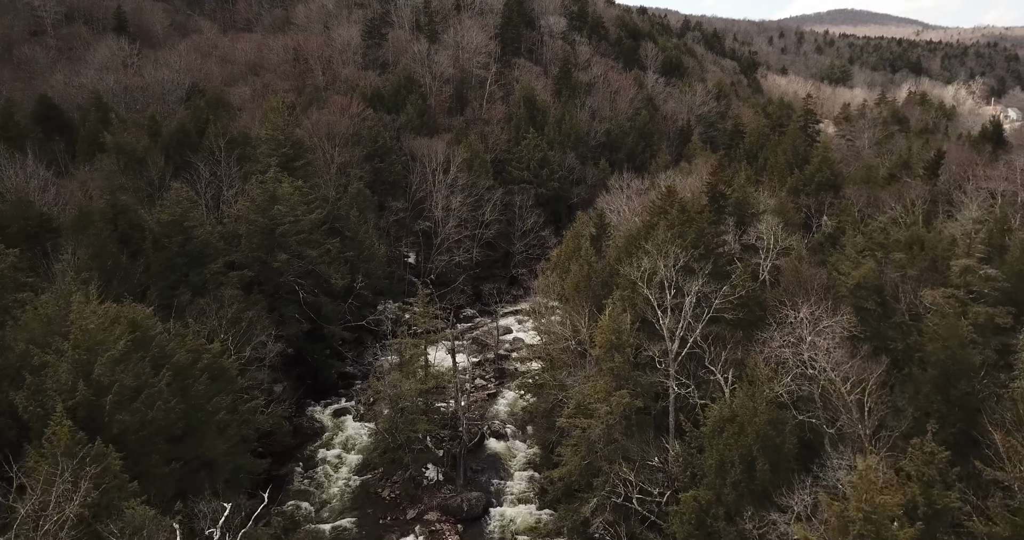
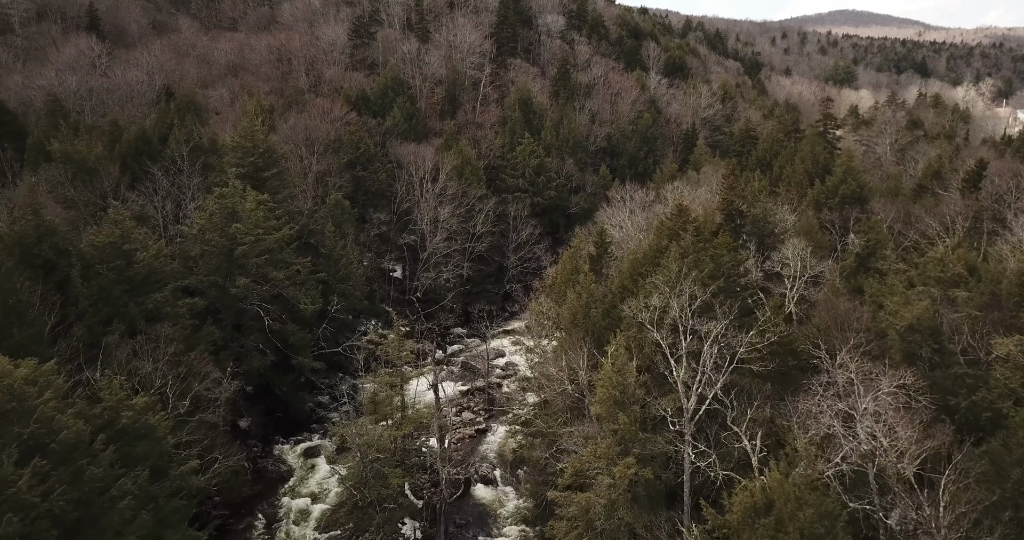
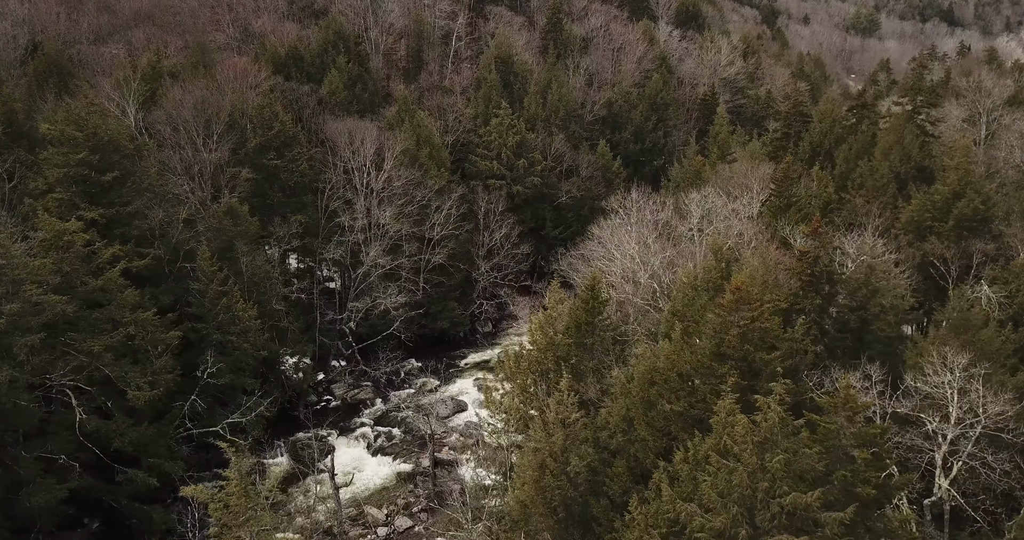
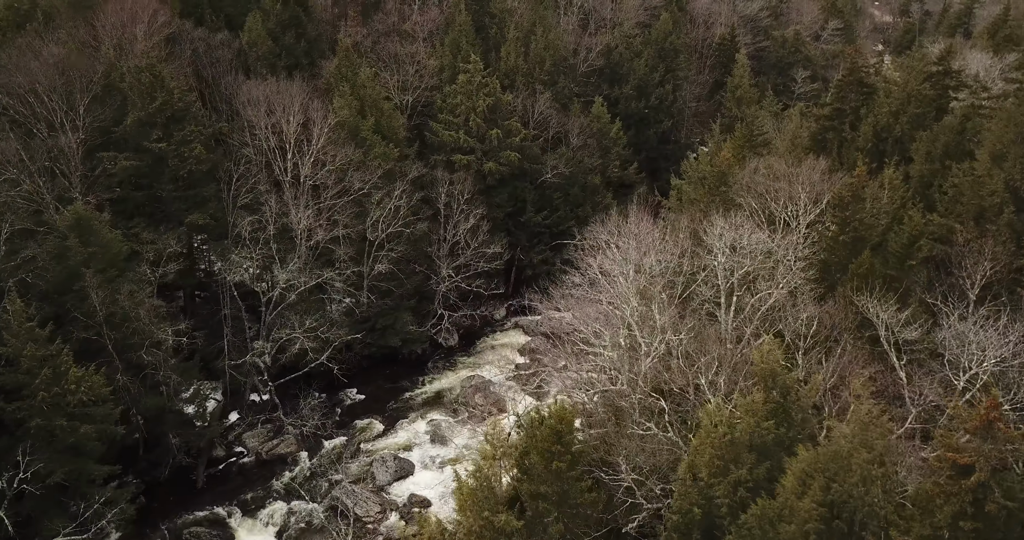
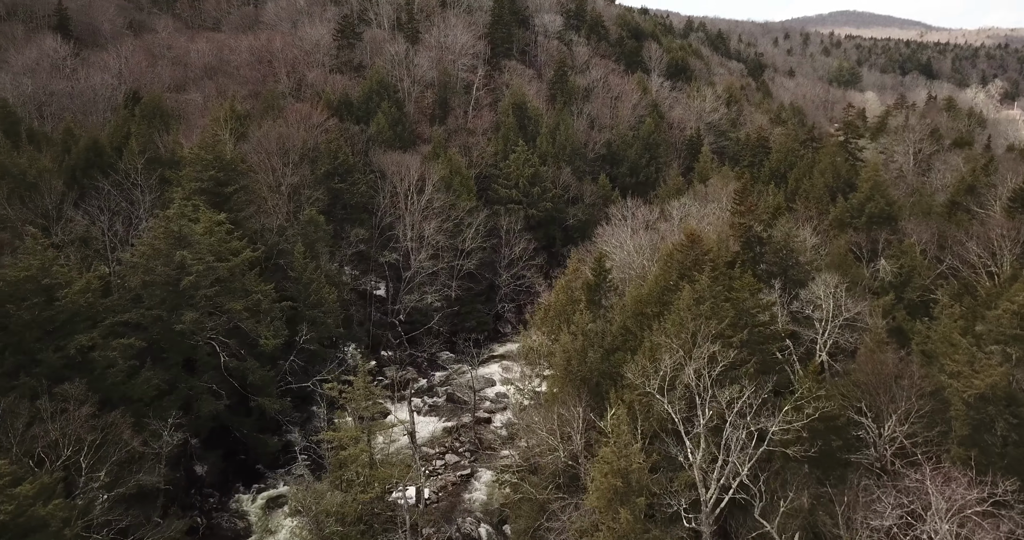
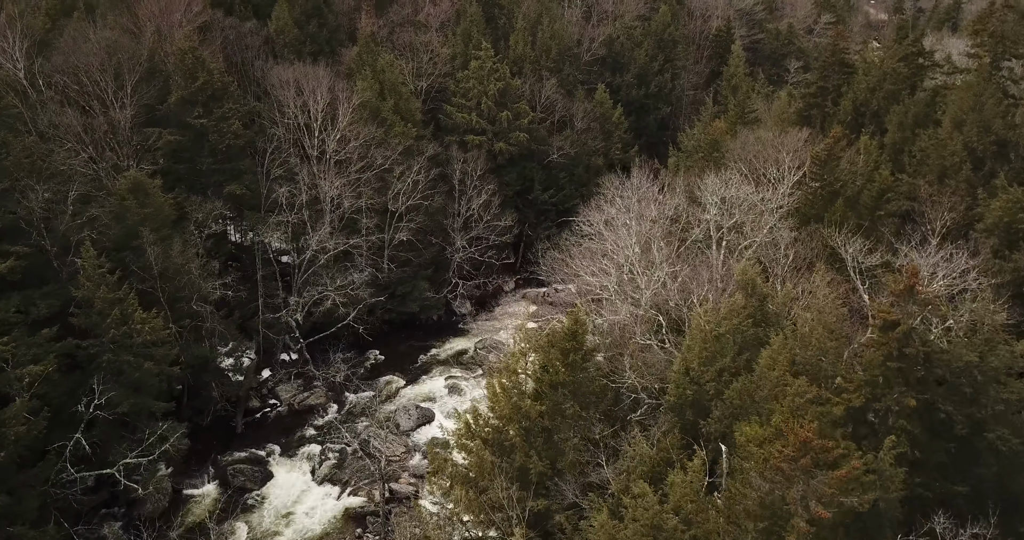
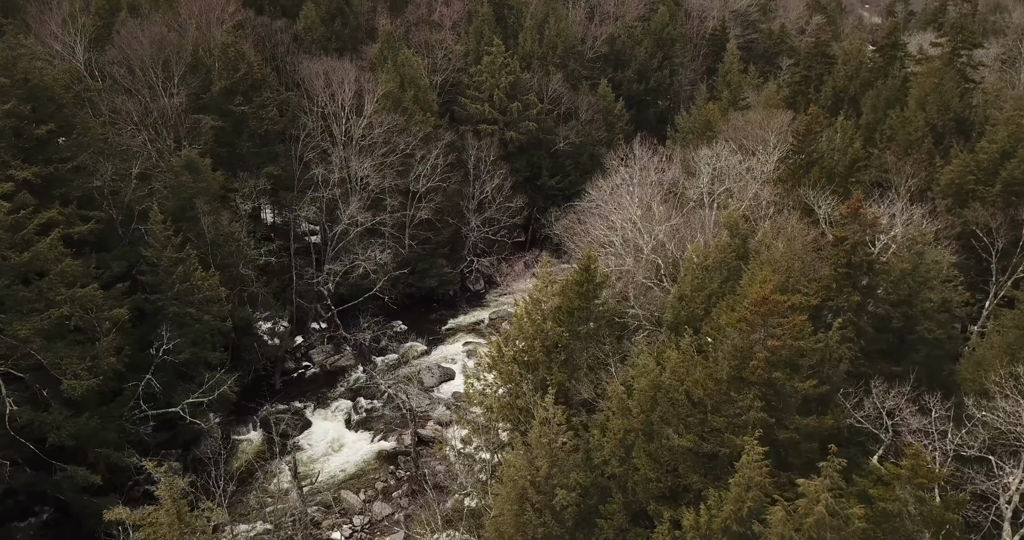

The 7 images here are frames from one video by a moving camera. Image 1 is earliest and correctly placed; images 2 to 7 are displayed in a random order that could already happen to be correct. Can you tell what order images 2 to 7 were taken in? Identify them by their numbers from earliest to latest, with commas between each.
2, 5, 3, 7, 6, 4
